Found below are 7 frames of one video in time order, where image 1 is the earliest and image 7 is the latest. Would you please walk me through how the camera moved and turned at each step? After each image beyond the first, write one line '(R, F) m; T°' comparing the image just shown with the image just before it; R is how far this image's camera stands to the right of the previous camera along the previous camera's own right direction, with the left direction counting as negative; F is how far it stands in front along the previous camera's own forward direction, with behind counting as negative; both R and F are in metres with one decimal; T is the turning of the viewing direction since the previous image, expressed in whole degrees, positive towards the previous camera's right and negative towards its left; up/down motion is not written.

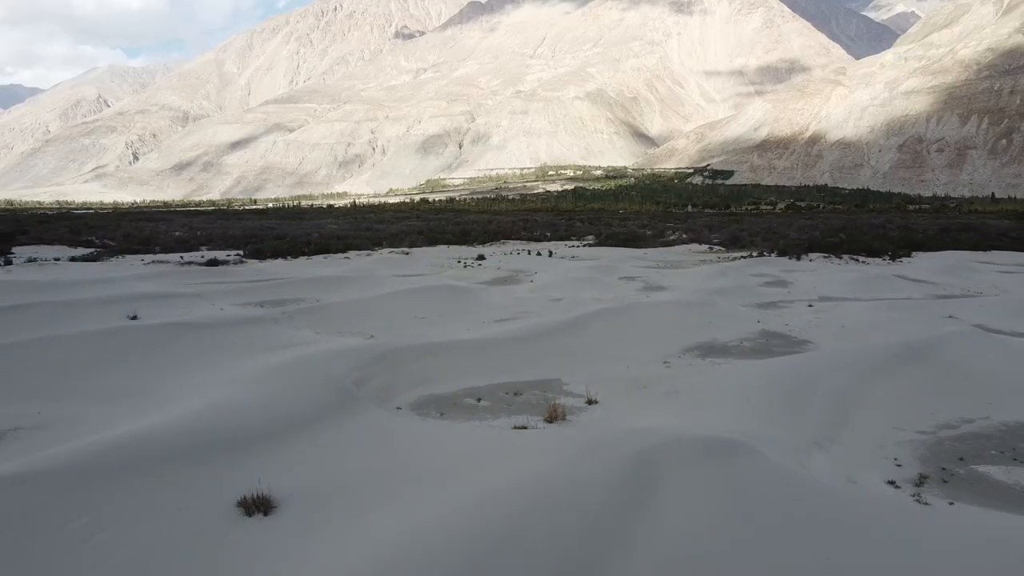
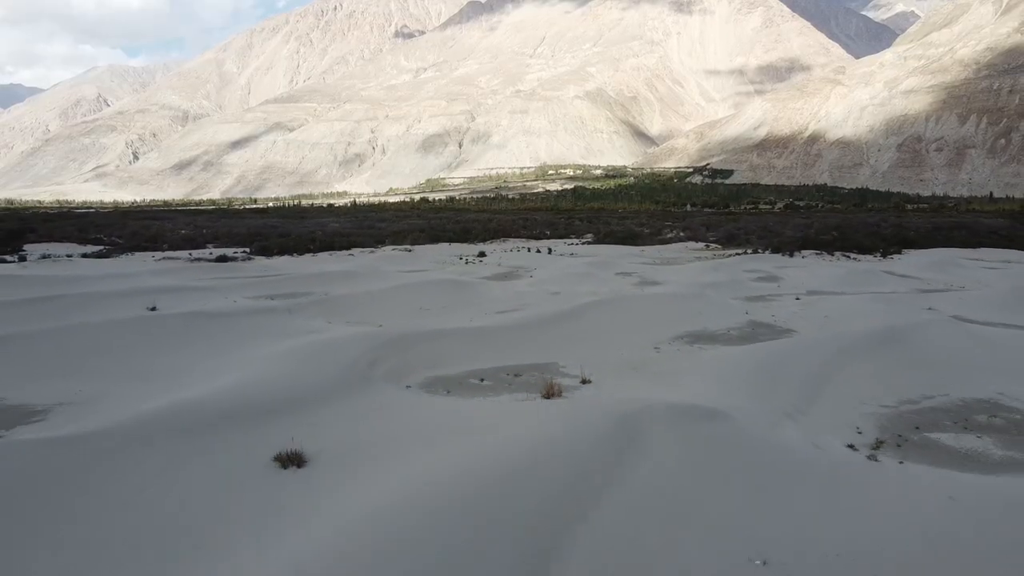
(0.0, -0.5) m; 0°
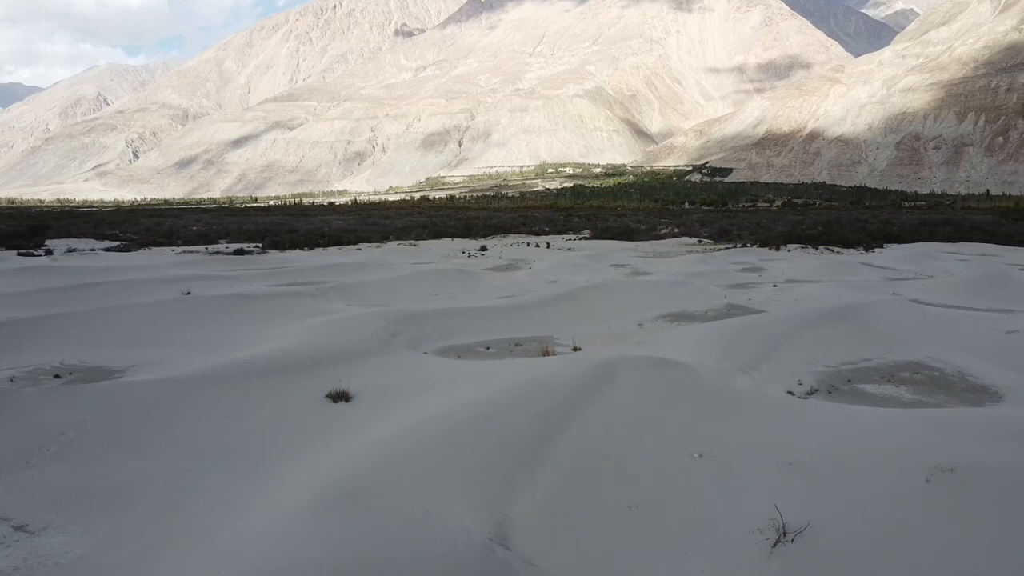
(0.0, -1.1) m; 0°
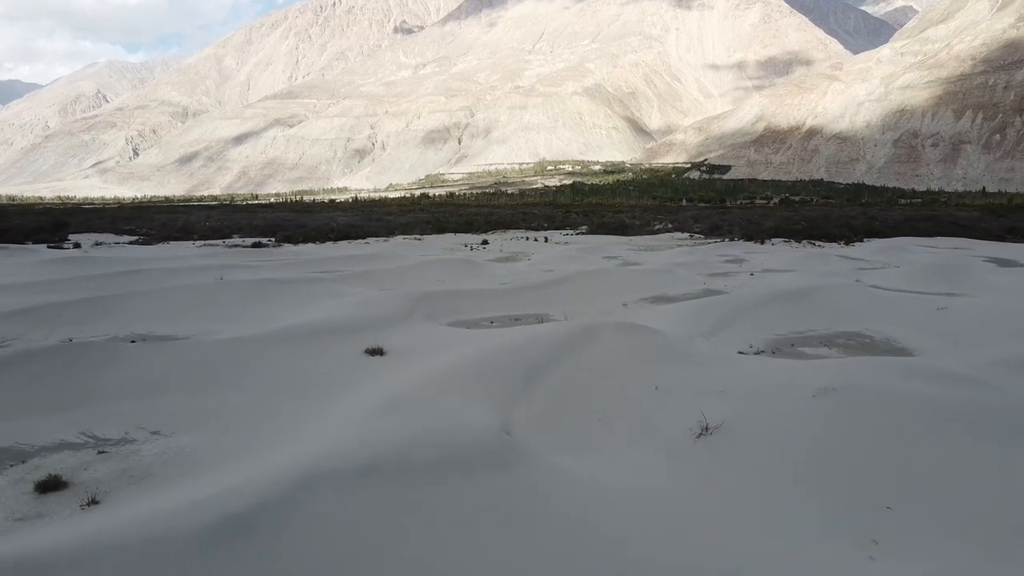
(0.0, -1.3) m; 0°
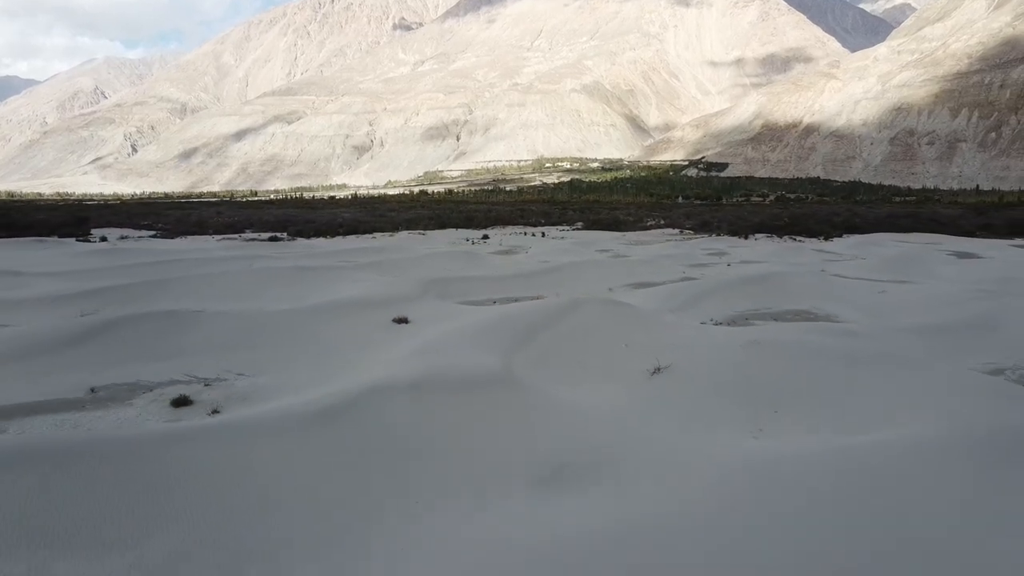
(0.0, -1.5) m; 0°
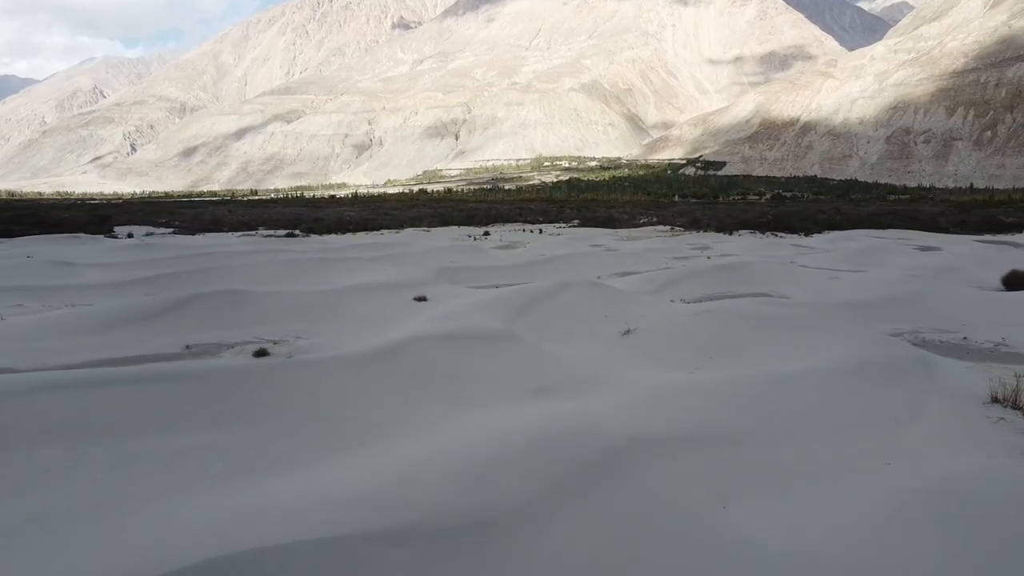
(0.0, -1.7) m; 0°
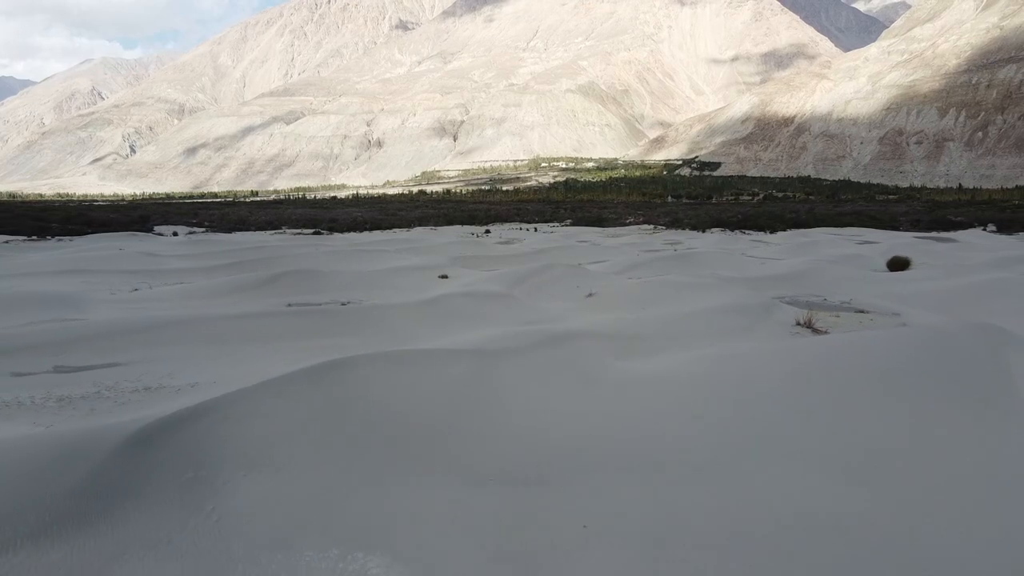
(0.0, -3.5) m; 0°
